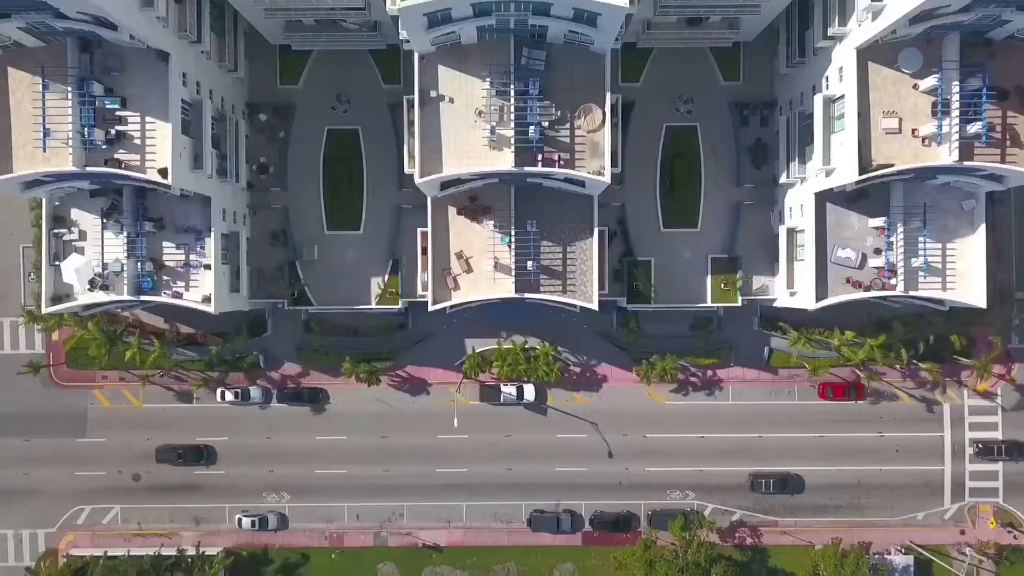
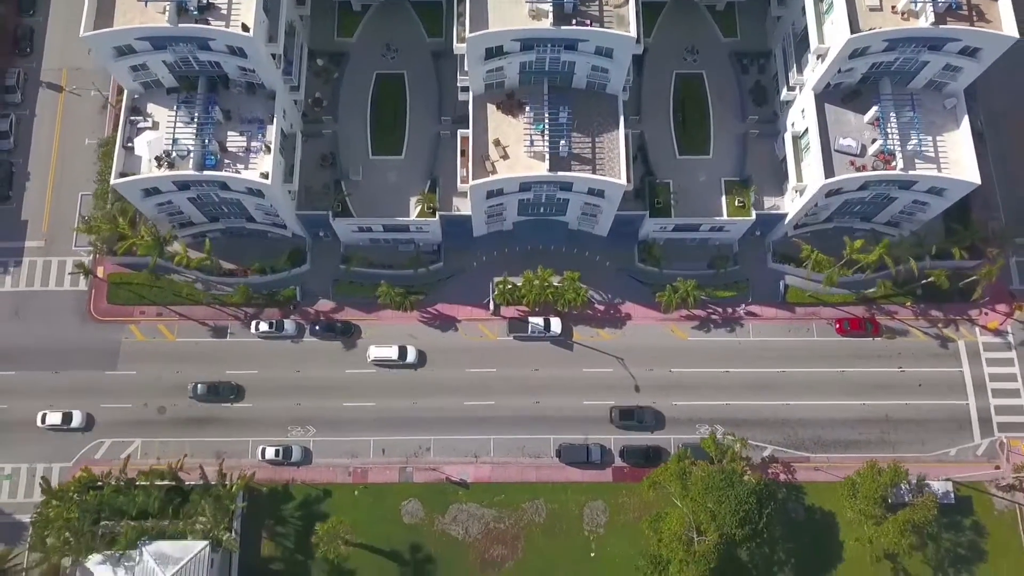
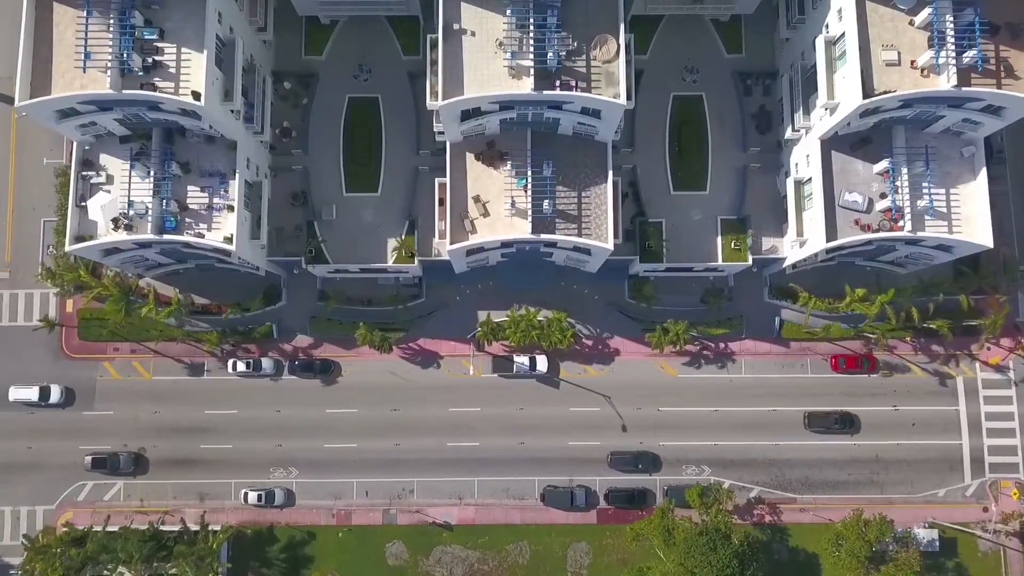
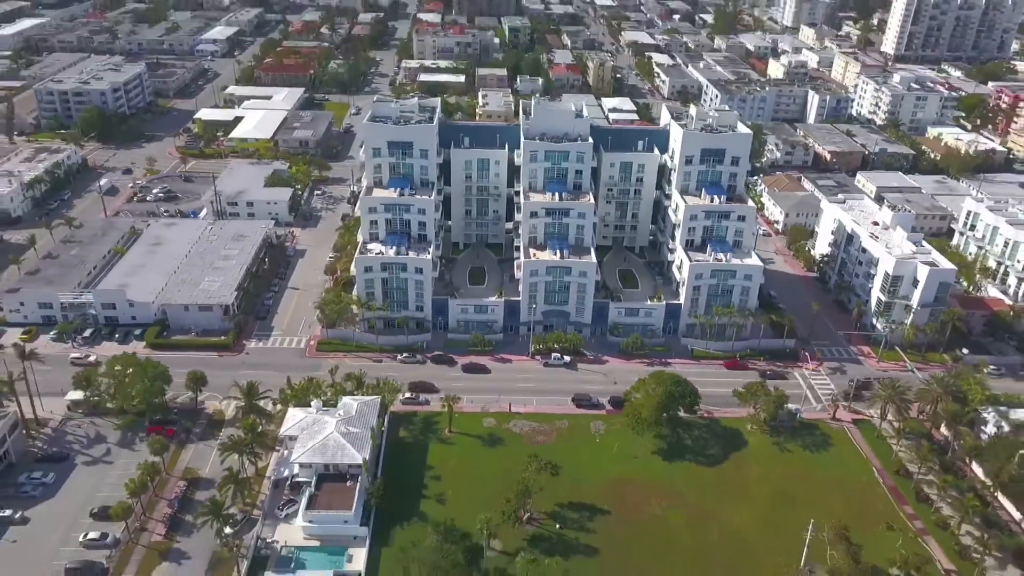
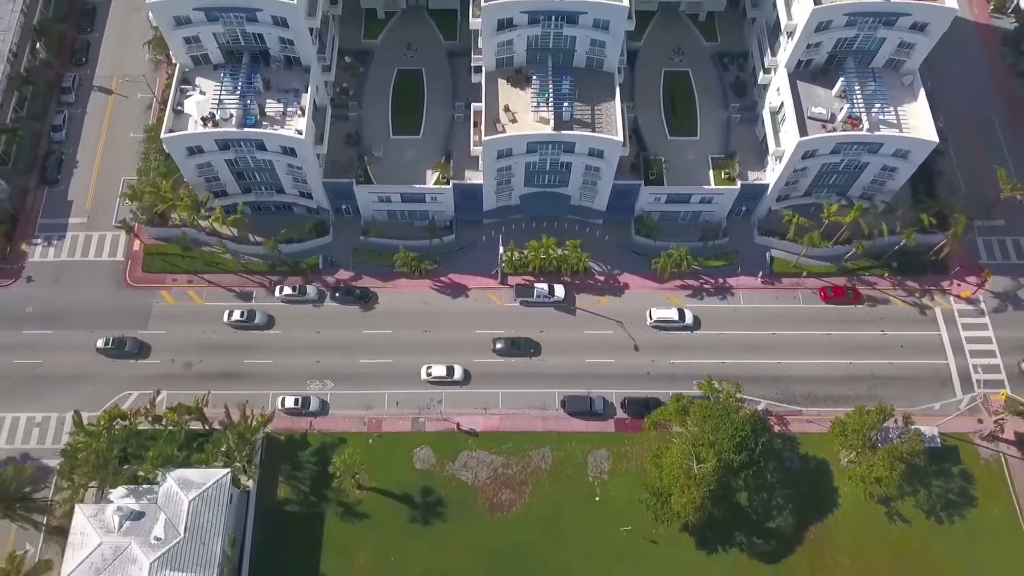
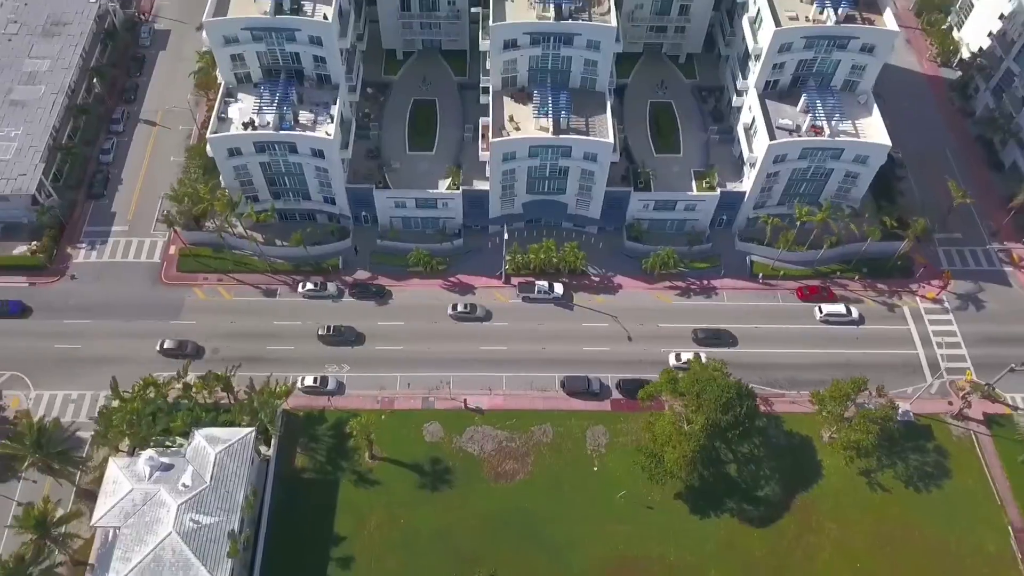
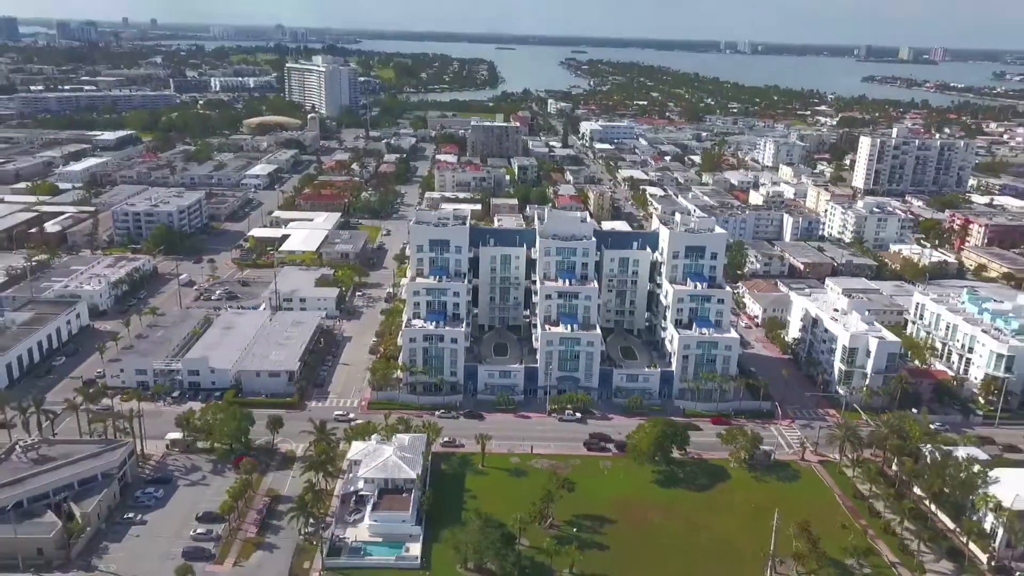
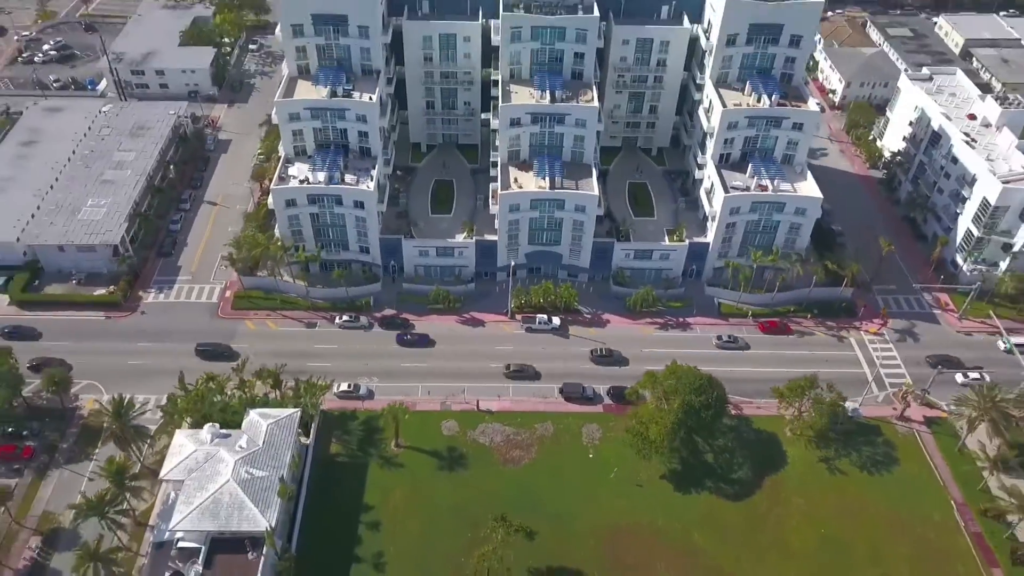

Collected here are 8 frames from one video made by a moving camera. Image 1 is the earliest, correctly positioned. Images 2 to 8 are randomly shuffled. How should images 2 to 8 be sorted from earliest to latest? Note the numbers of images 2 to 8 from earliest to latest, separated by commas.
3, 2, 5, 6, 8, 4, 7
